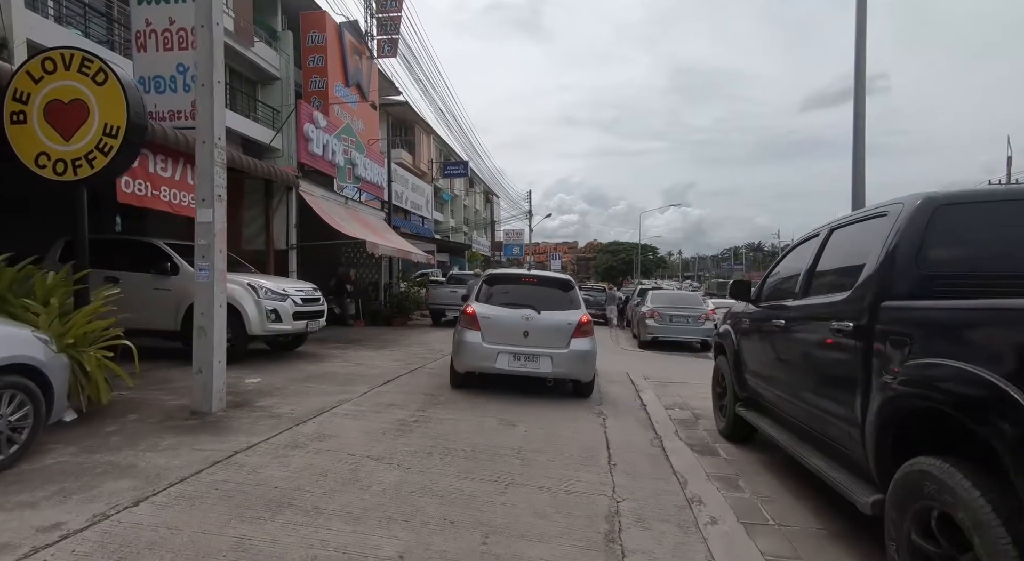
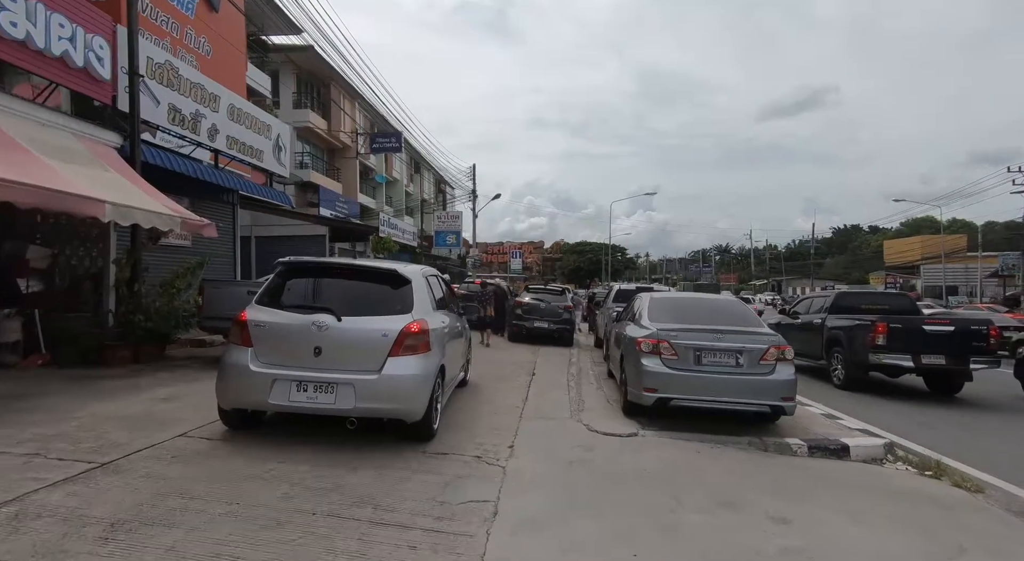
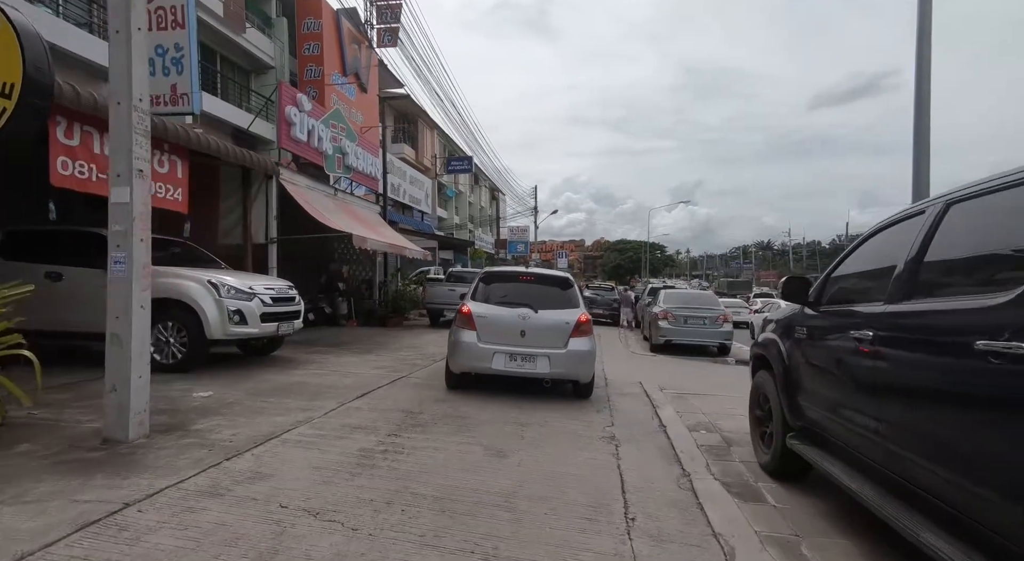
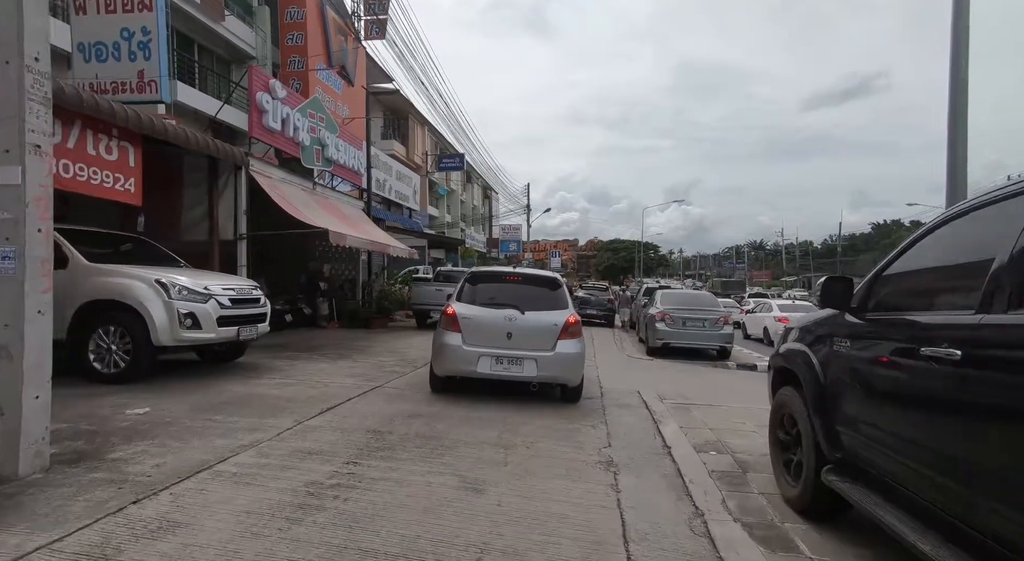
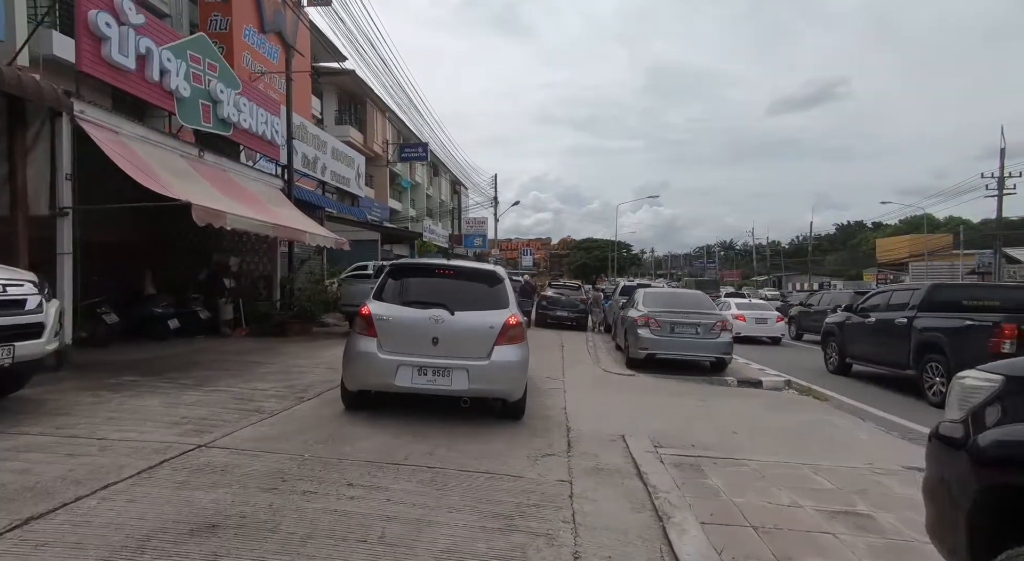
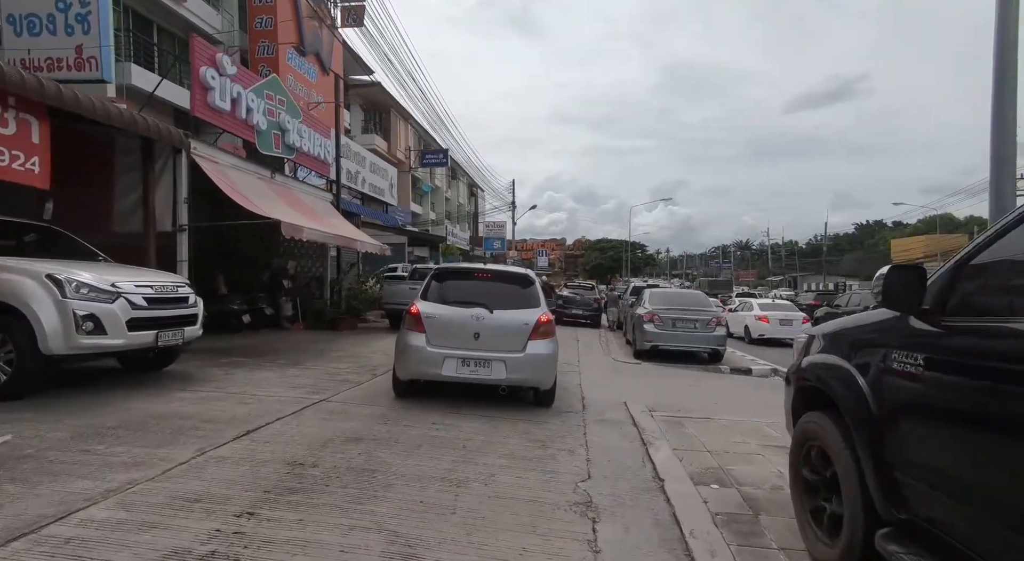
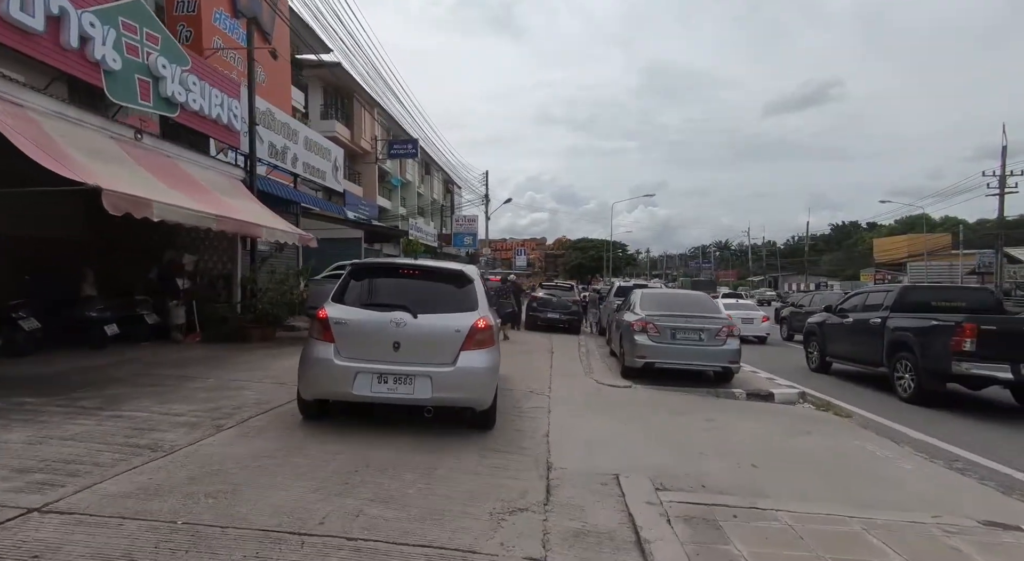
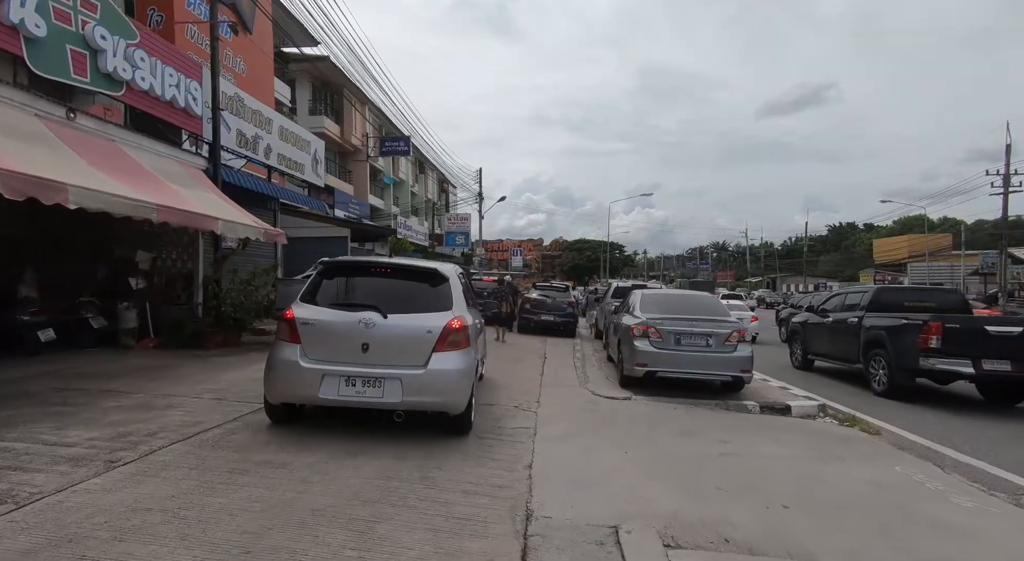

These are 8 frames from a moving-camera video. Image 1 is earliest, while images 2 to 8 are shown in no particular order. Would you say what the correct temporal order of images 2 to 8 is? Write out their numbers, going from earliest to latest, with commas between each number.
3, 4, 6, 5, 7, 8, 2
